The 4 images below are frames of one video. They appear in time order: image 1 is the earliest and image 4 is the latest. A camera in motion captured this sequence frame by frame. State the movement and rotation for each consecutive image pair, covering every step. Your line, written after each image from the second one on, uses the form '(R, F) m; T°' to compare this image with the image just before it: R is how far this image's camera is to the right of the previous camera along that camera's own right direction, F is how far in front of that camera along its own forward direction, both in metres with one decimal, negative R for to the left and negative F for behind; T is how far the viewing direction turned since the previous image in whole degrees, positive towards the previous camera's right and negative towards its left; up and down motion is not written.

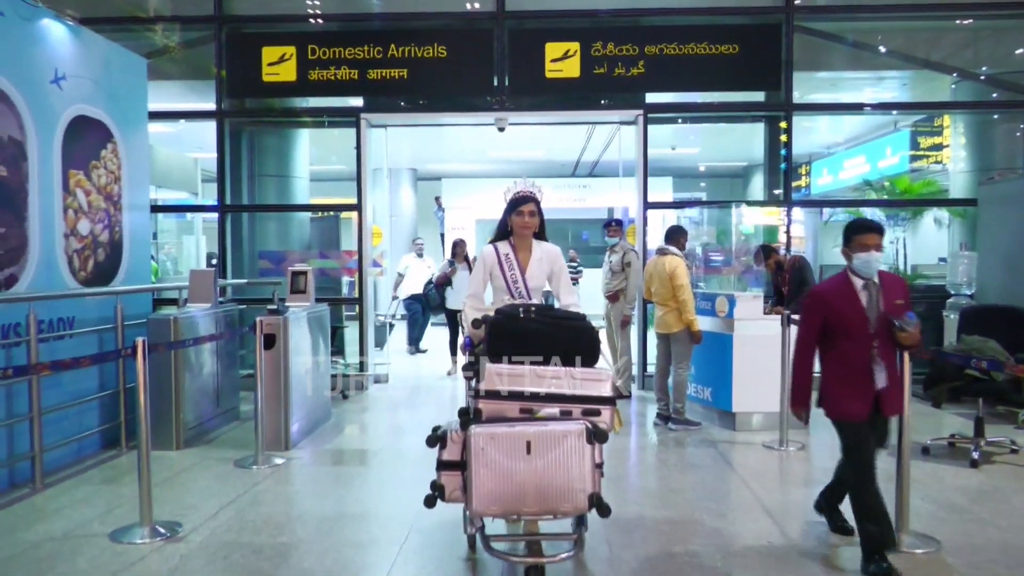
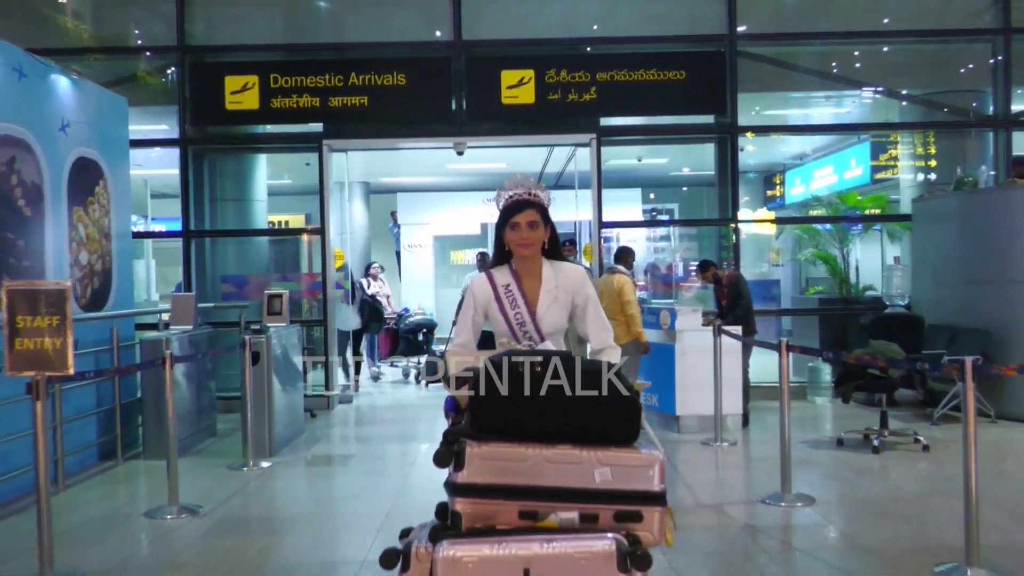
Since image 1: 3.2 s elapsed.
(+0.2, -0.5) m; +1°
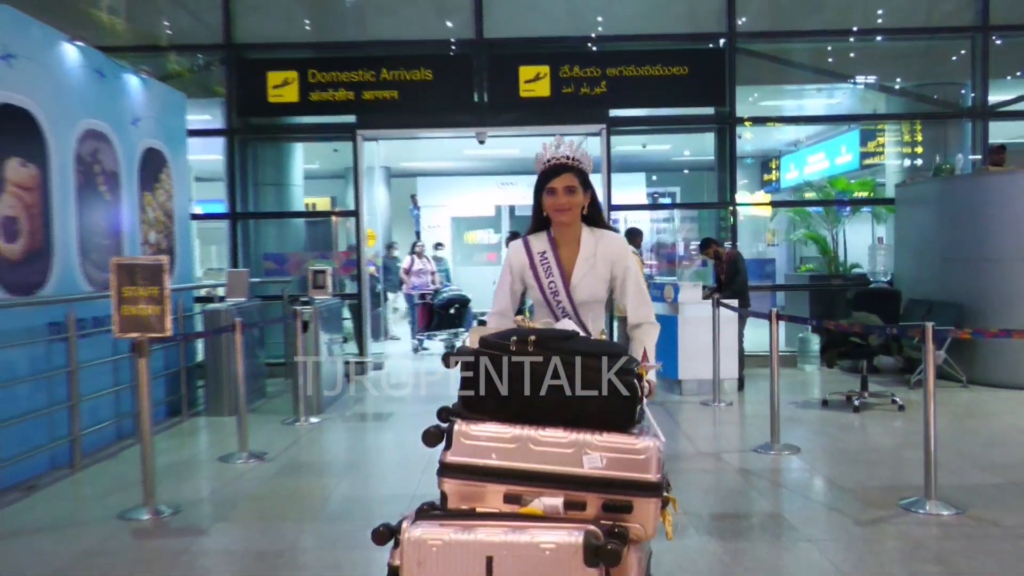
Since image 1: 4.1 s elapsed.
(-0.1, -0.8) m; 0°
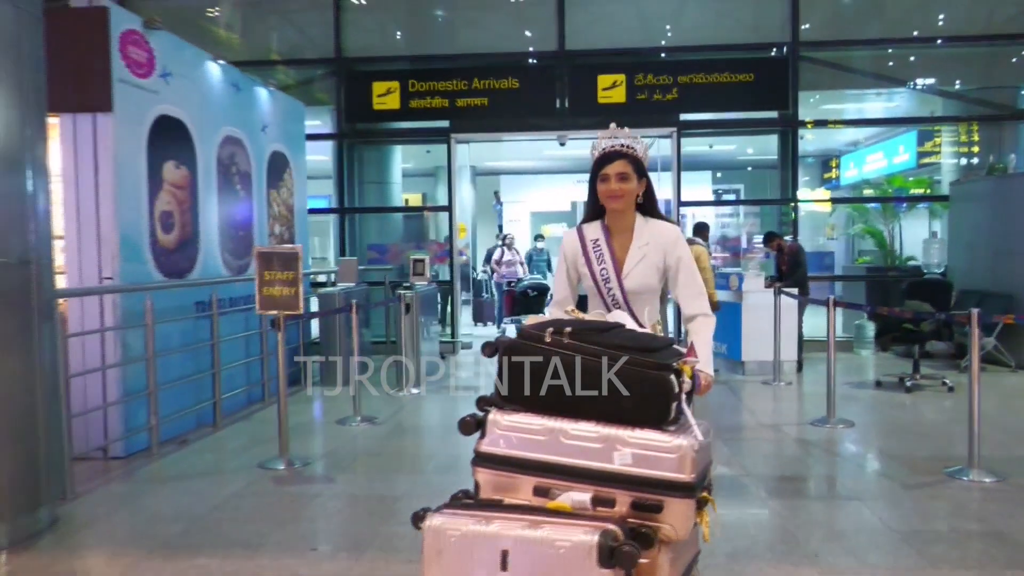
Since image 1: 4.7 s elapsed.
(-0.2, -0.8) m; -4°
